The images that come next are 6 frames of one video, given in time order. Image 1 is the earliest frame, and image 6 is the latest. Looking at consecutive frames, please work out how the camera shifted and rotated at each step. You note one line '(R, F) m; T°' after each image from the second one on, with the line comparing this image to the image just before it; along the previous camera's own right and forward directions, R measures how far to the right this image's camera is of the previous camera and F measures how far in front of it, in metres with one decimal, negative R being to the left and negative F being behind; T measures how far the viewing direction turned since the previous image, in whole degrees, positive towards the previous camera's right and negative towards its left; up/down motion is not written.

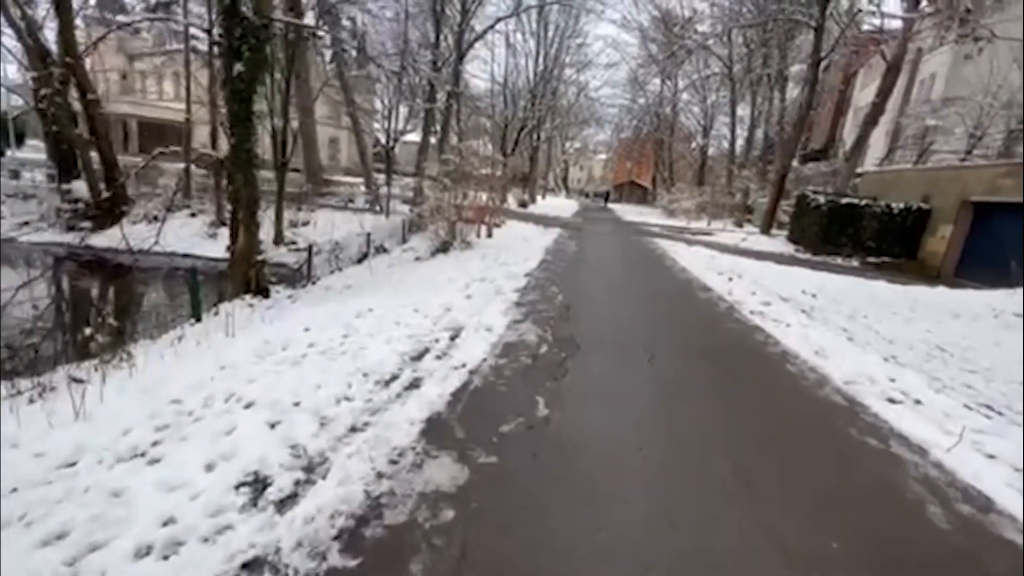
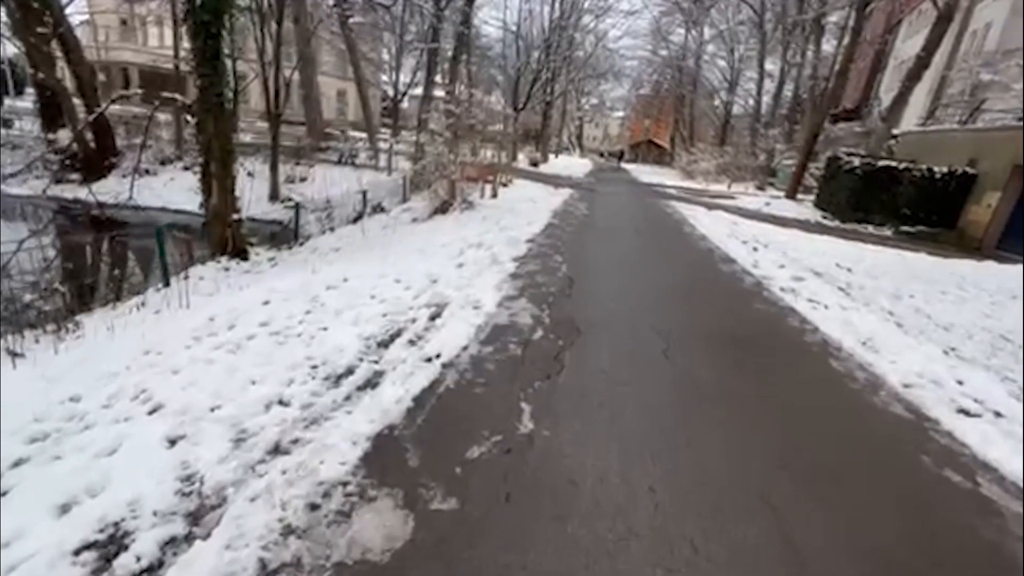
(+0.1, +0.6) m; -1°
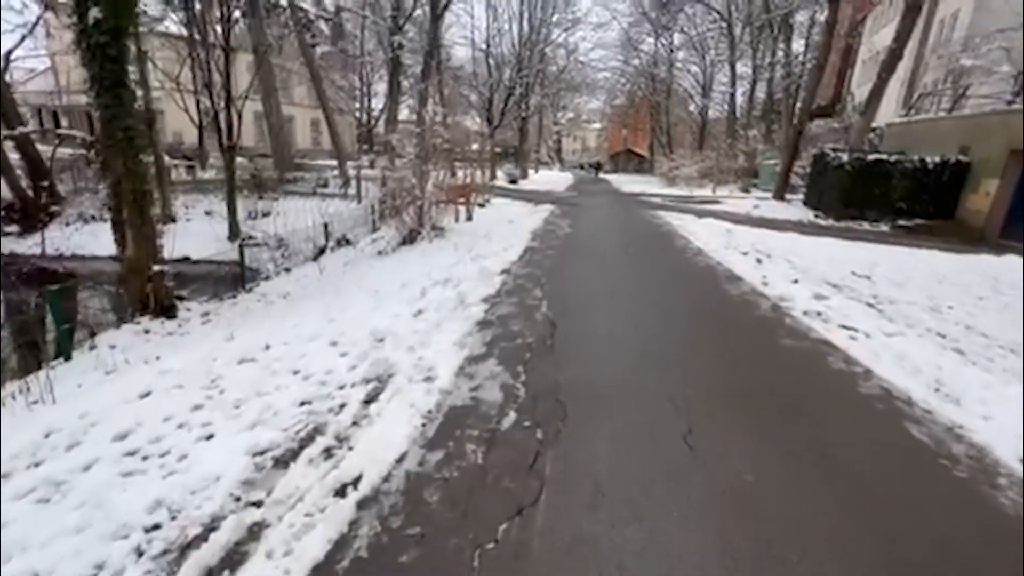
(+0.2, +0.8) m; +1°
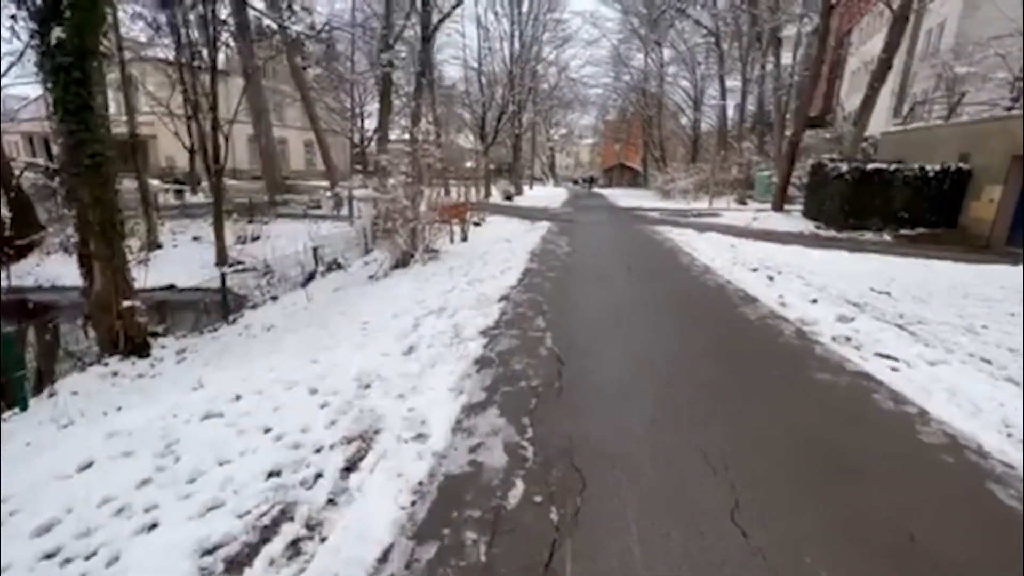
(0.0, +0.3) m; 0°
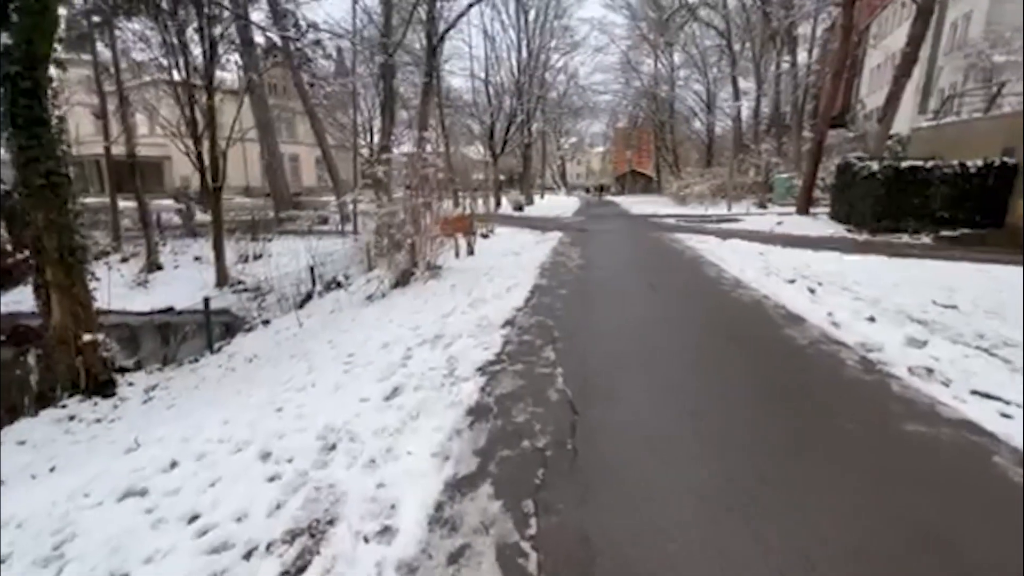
(+0.1, +0.6) m; -2°
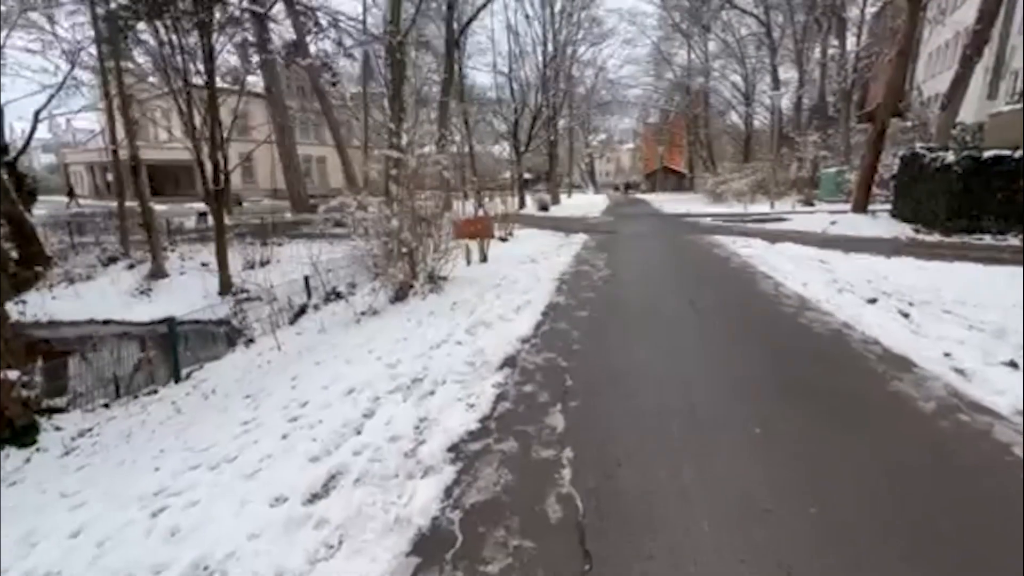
(+0.2, +0.9) m; -3°
